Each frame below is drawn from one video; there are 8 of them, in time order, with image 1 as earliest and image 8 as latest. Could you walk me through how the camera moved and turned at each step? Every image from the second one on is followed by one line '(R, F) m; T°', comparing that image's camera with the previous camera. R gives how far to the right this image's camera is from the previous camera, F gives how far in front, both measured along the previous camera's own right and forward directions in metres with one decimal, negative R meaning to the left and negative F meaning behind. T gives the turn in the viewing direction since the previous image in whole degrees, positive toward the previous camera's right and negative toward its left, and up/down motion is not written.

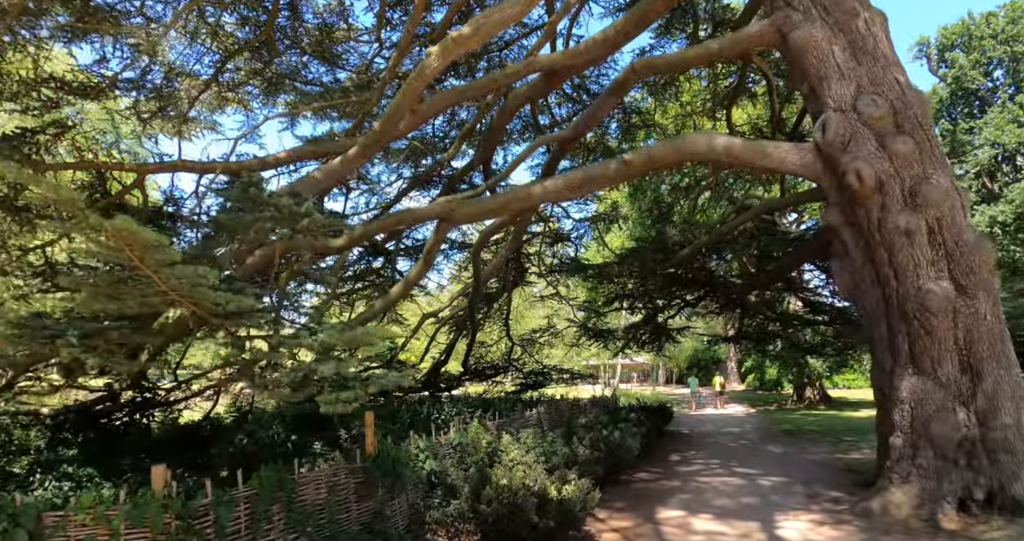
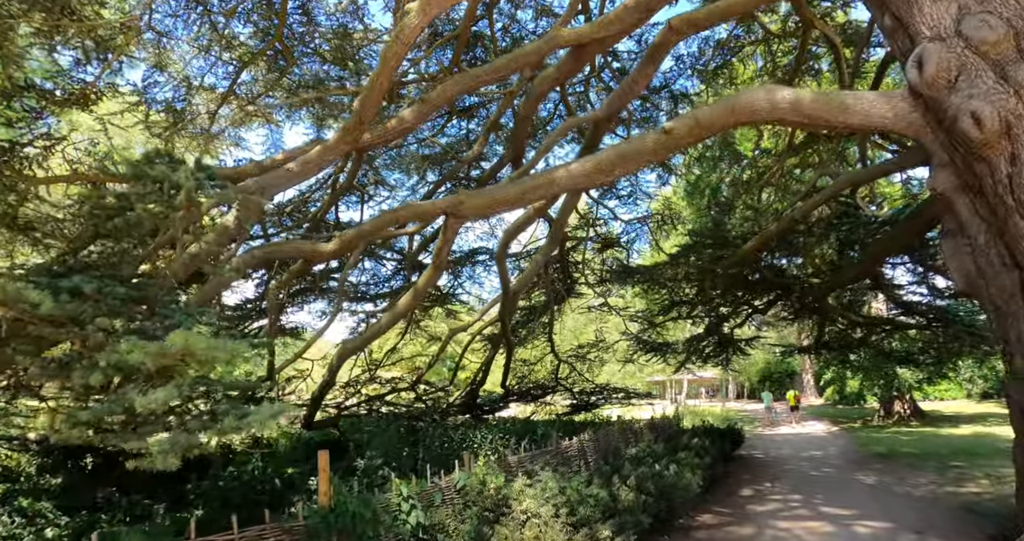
(+0.4, +1.4) m; -5°
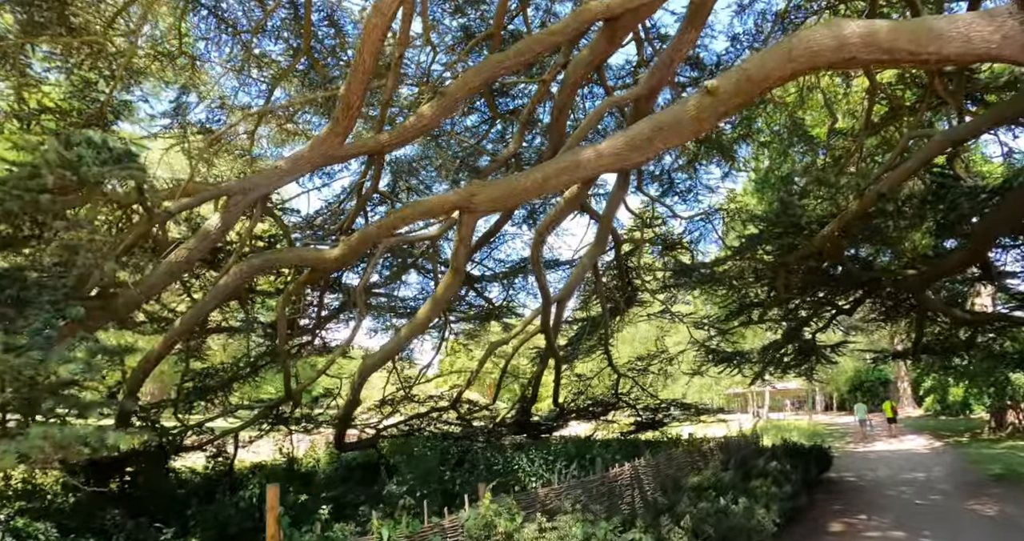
(+0.4, +1.0) m; -6°
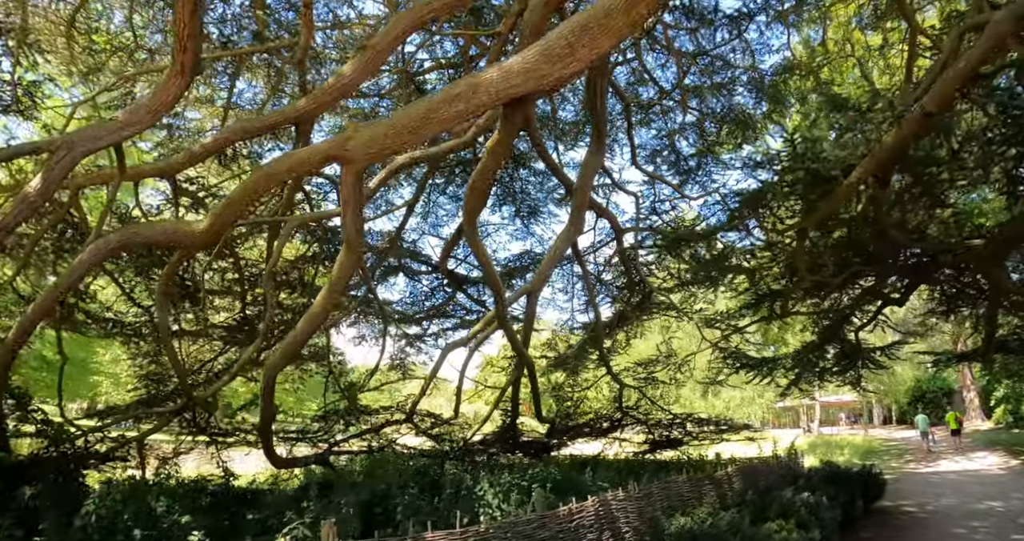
(+0.9, +1.7) m; -4°
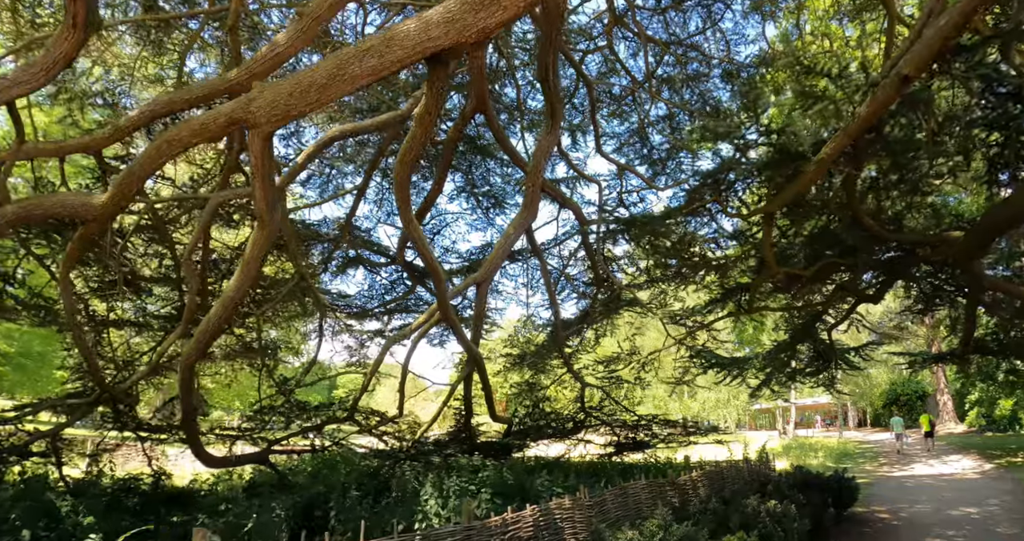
(+0.3, +0.5) m; +1°
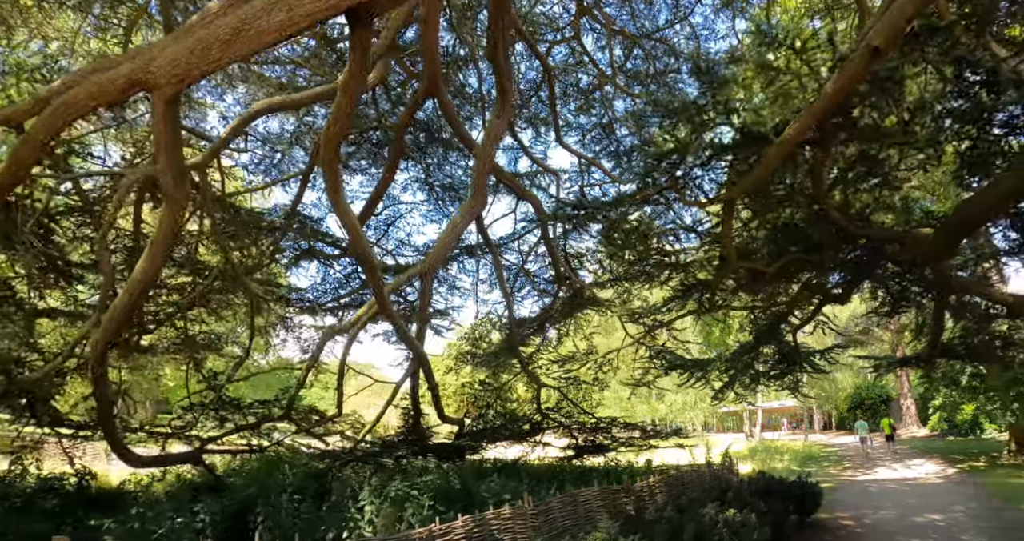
(+0.2, +0.4) m; +2°
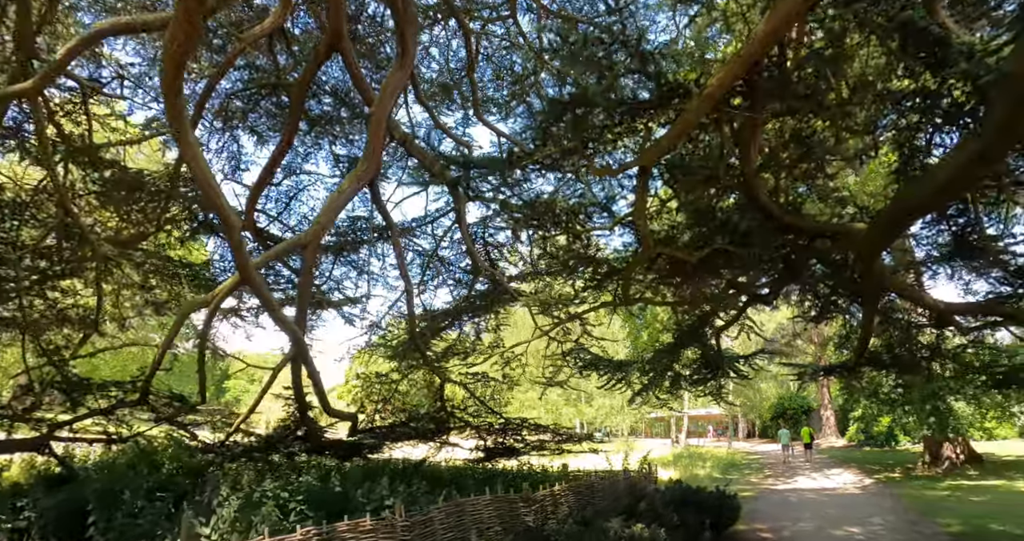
(+0.4, +0.7) m; +5°
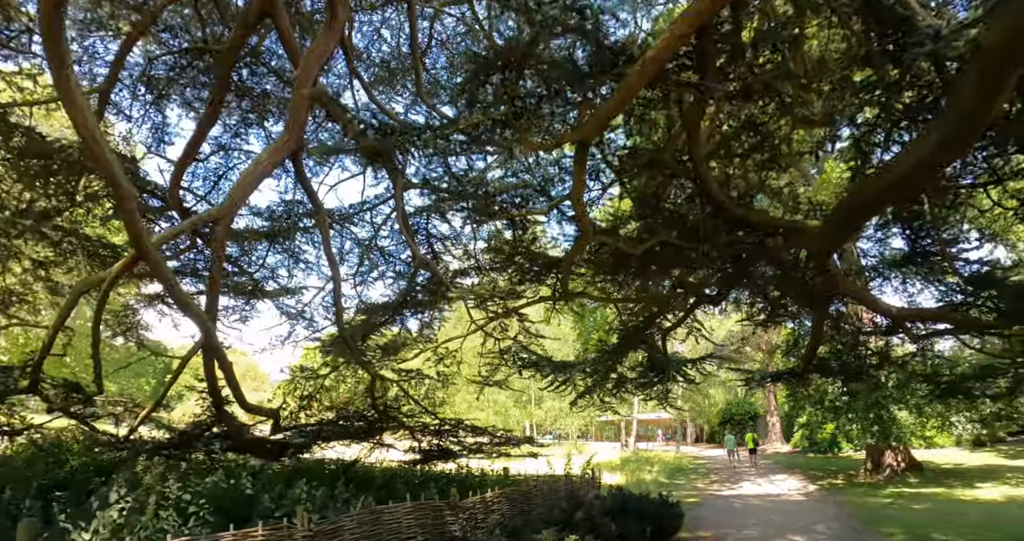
(+0.2, +0.4) m; +3°
